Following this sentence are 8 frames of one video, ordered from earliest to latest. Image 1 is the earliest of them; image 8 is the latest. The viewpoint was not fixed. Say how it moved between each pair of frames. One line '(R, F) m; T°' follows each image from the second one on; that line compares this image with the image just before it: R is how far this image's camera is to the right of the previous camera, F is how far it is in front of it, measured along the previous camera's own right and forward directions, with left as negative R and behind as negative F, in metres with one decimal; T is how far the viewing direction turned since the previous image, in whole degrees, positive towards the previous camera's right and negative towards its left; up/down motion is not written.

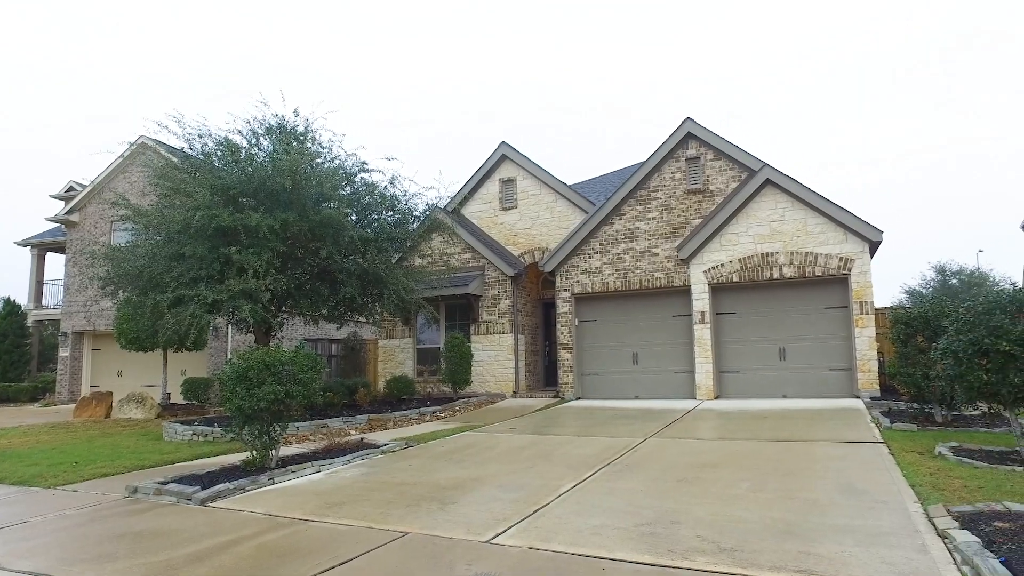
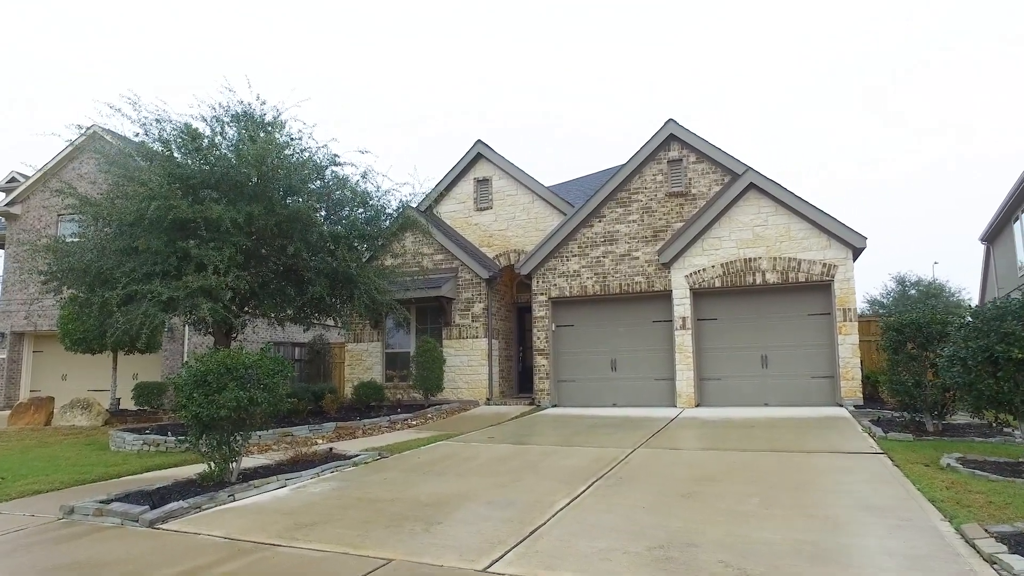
(-0.2, +0.5) m; +3°
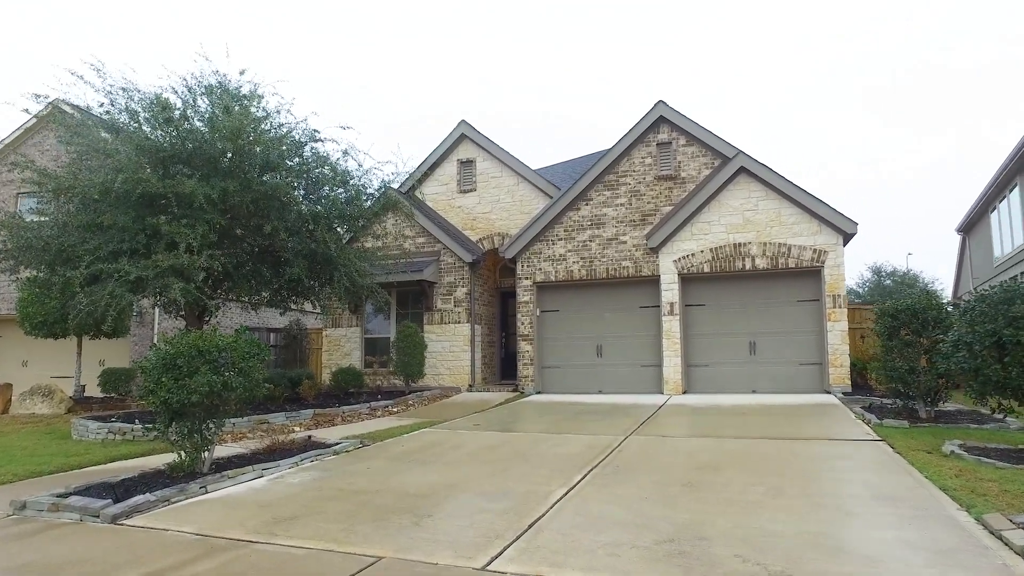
(-0.1, +0.4) m; +2°
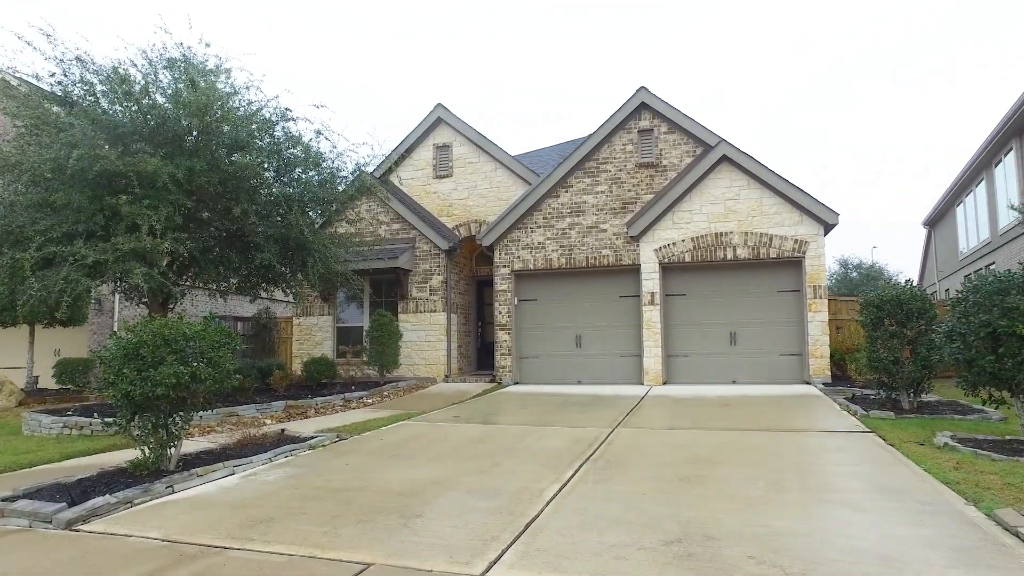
(-0.2, +0.3) m; +3°
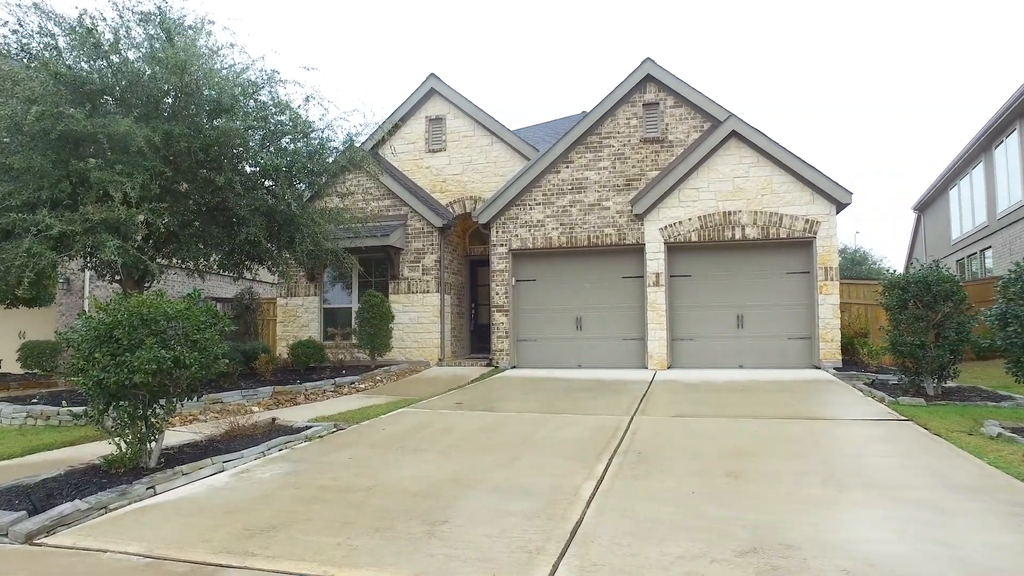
(-0.4, +0.6) m; +2°
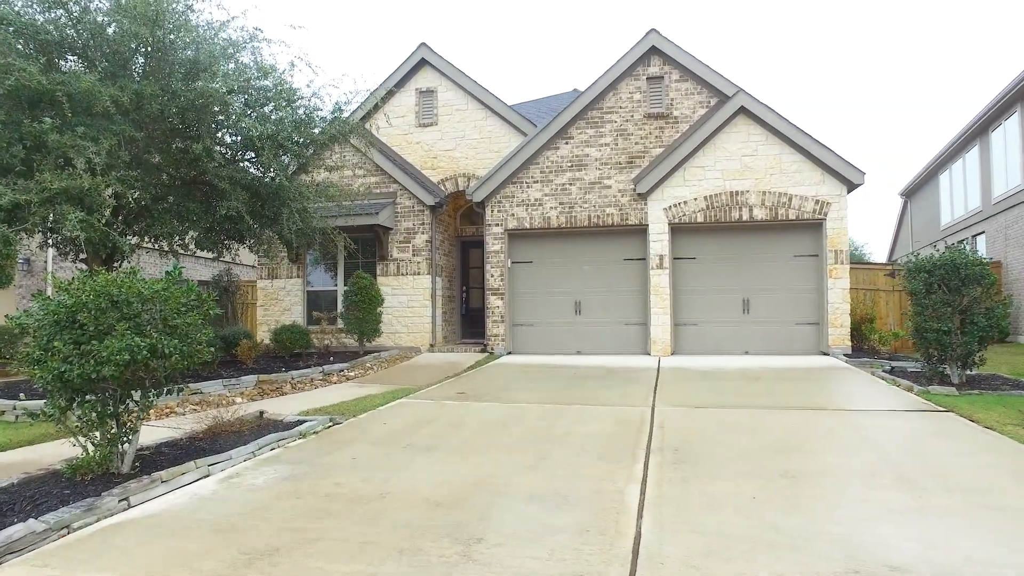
(-0.4, +0.6) m; +2°
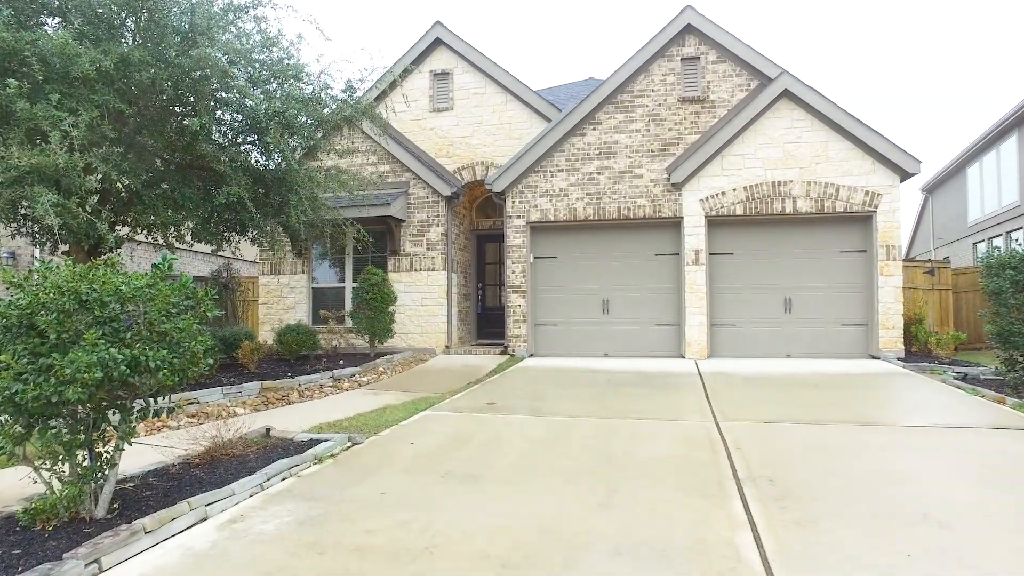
(-0.4, +0.9) m; 0°
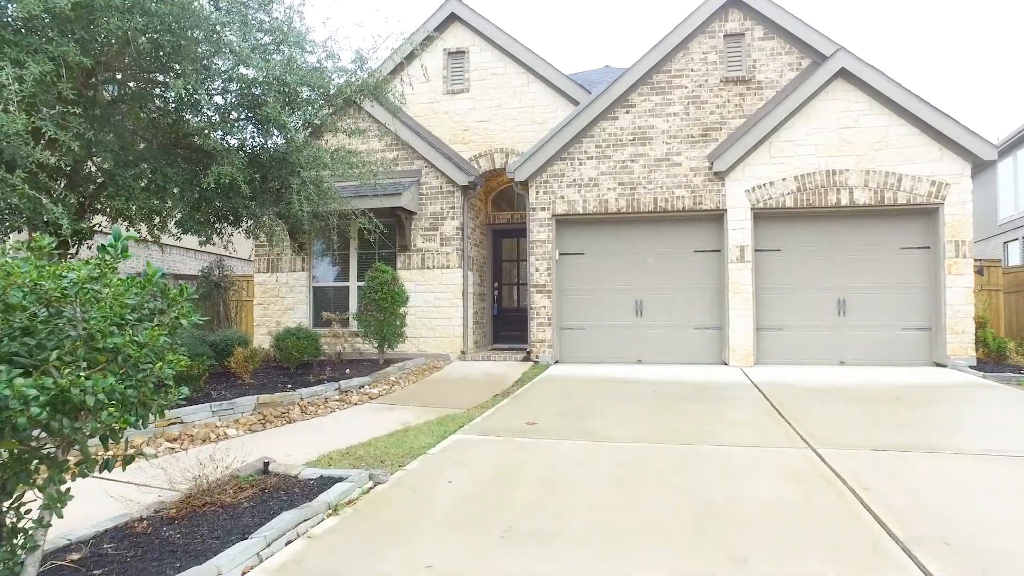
(-0.4, +1.1) m; 0°
